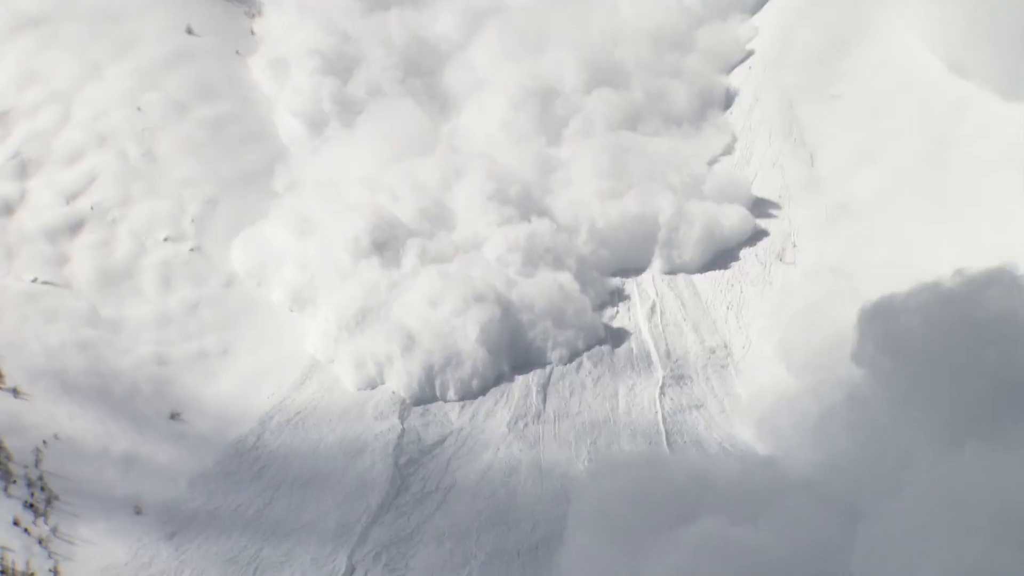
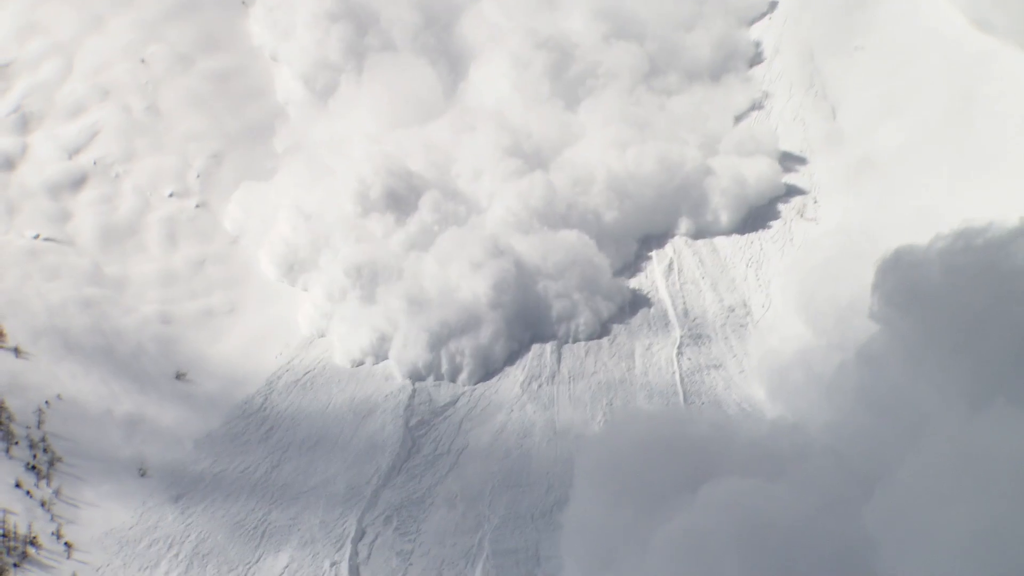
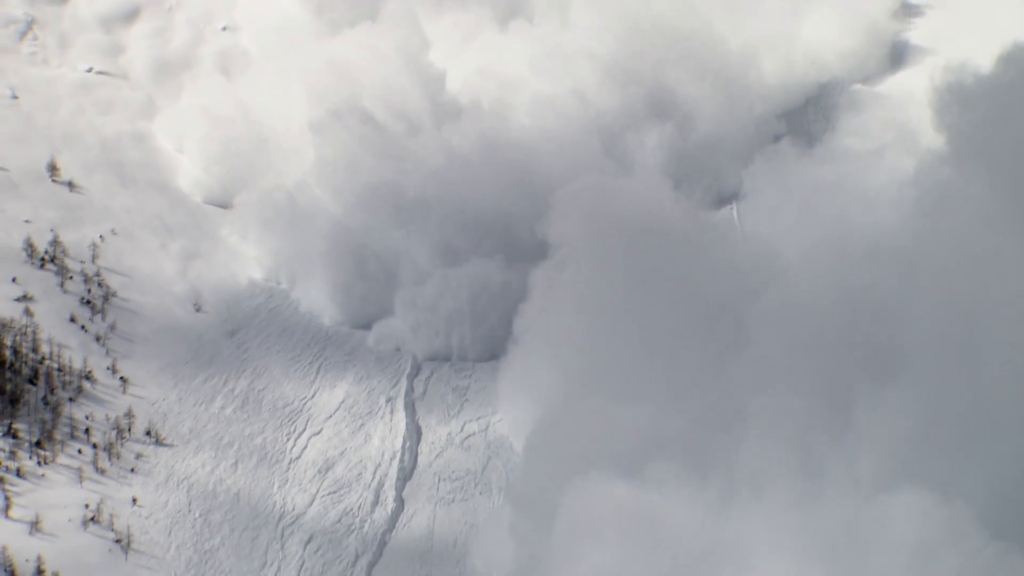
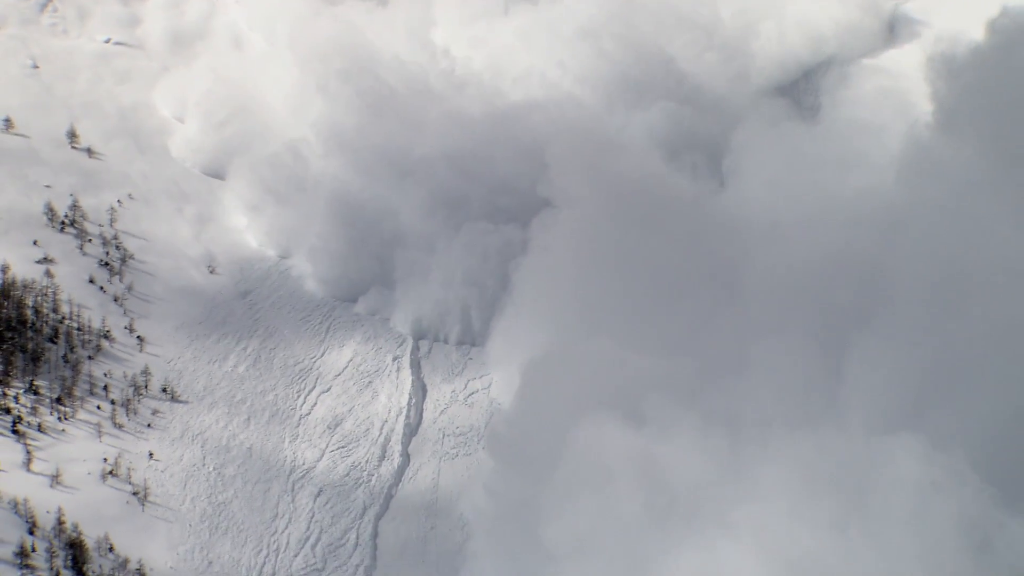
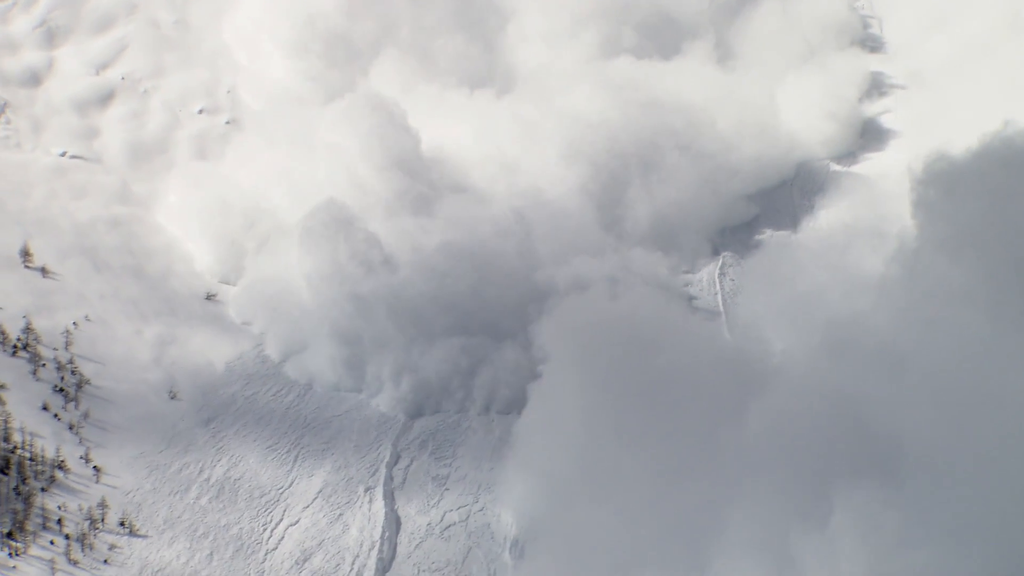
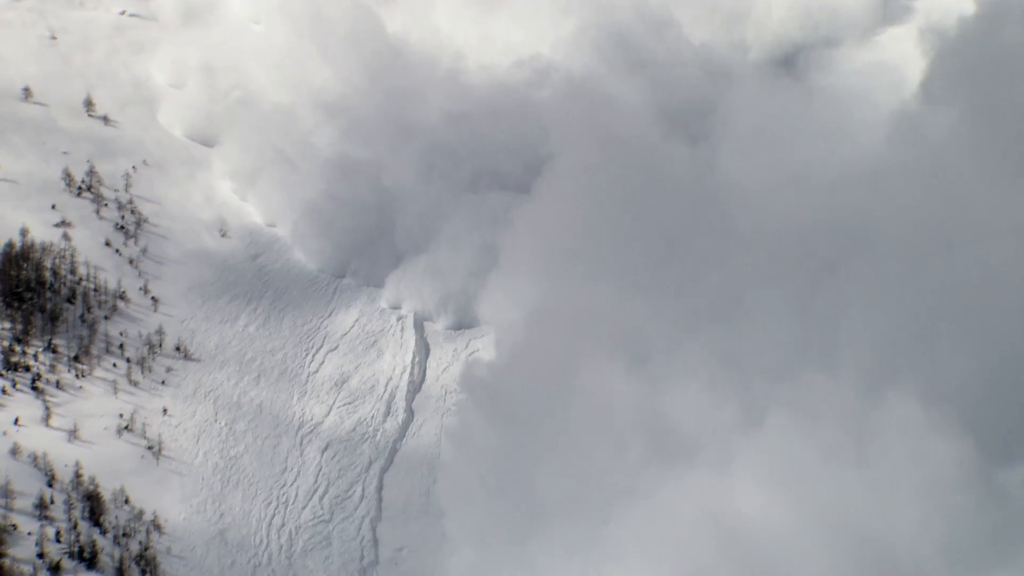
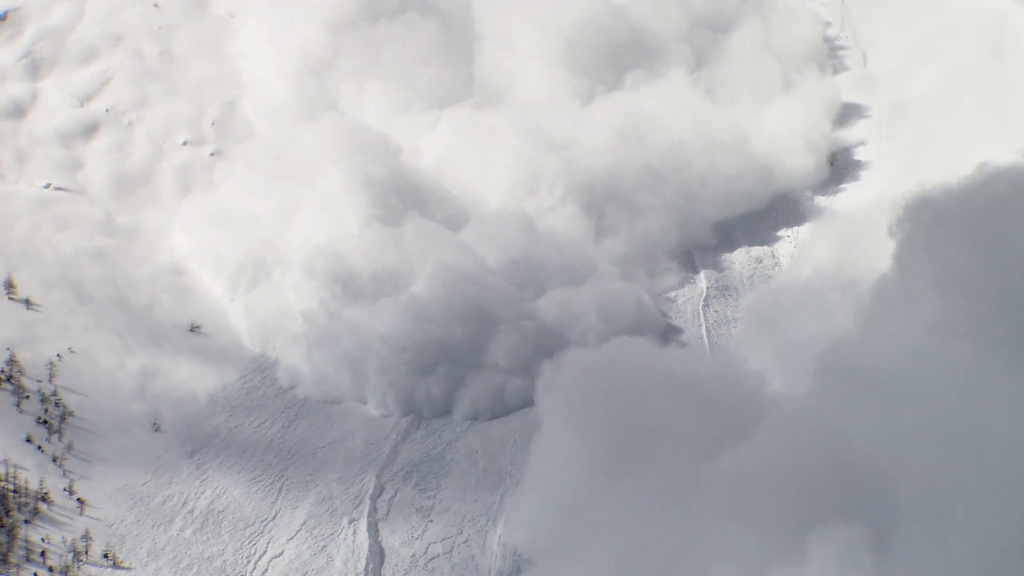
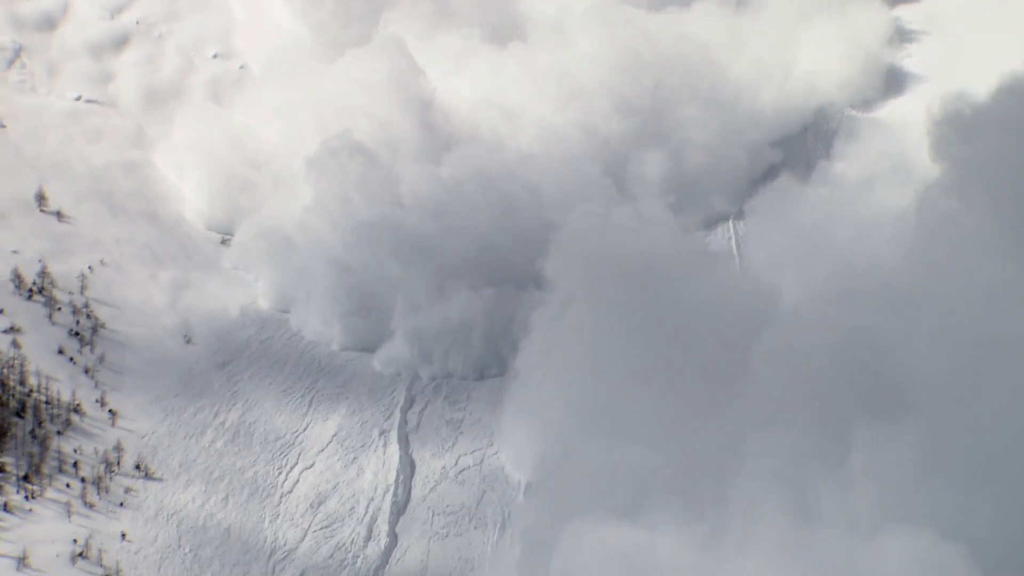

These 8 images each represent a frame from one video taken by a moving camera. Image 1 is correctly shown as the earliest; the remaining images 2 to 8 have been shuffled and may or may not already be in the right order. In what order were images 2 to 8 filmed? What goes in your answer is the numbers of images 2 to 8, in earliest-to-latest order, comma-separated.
2, 7, 5, 8, 3, 4, 6
